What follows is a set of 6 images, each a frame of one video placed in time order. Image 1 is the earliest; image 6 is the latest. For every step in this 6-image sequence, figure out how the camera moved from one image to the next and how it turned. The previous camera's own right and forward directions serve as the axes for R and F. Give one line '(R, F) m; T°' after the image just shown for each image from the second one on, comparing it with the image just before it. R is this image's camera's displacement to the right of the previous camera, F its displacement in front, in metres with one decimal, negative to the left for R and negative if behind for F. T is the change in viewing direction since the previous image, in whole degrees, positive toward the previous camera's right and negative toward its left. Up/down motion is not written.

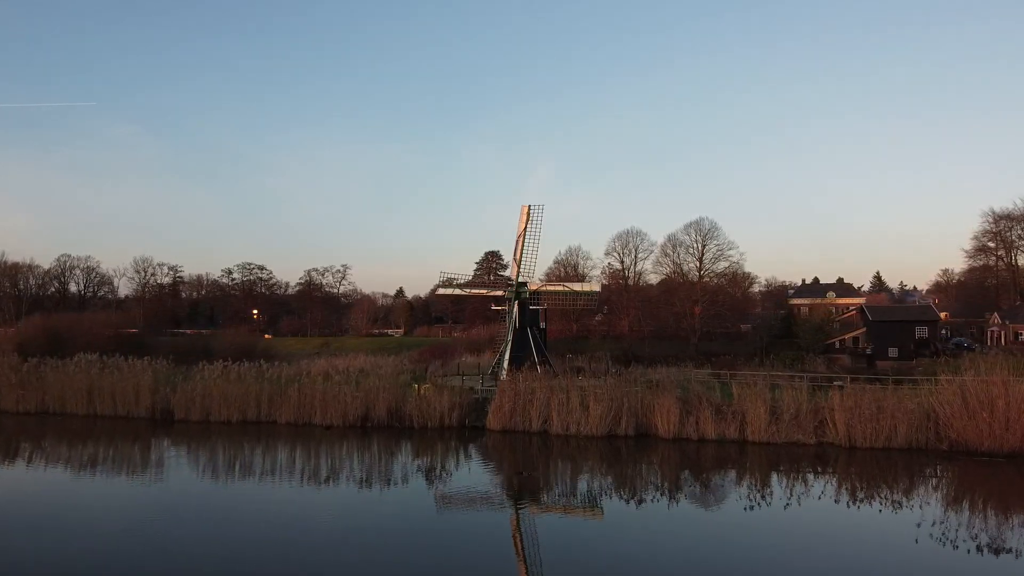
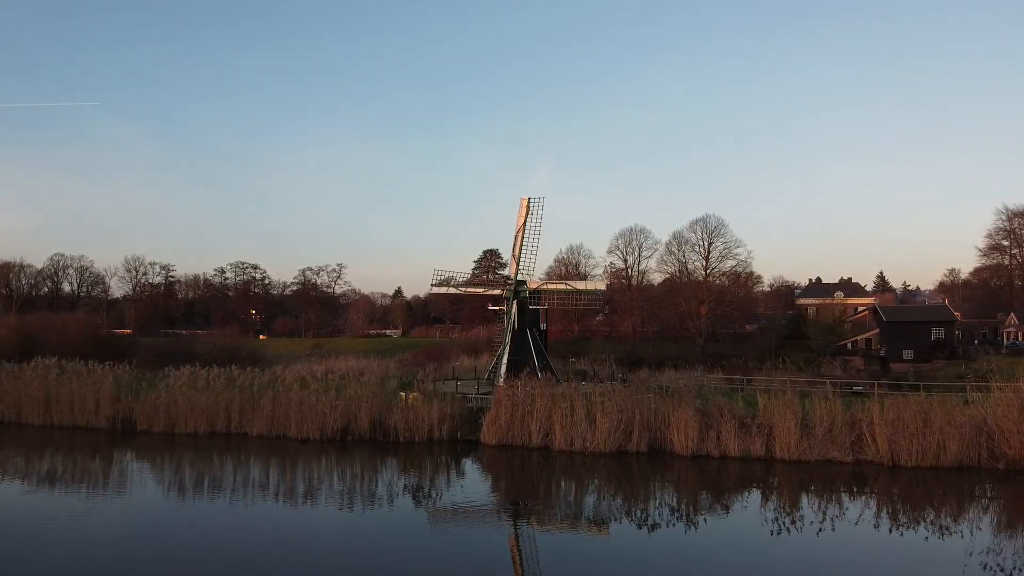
(+0.1, +1.8) m; 0°
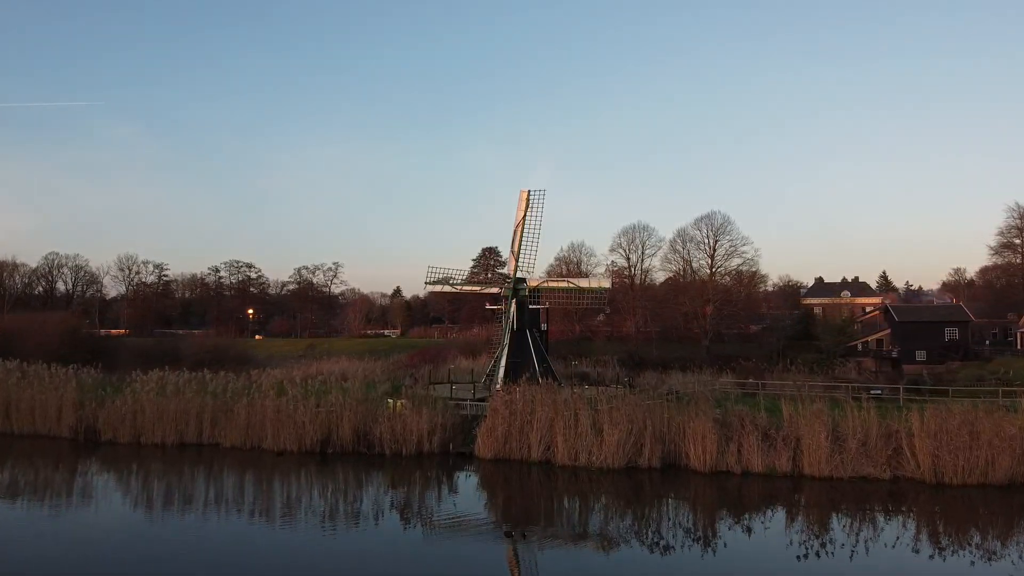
(+0.1, +1.4) m; 0°
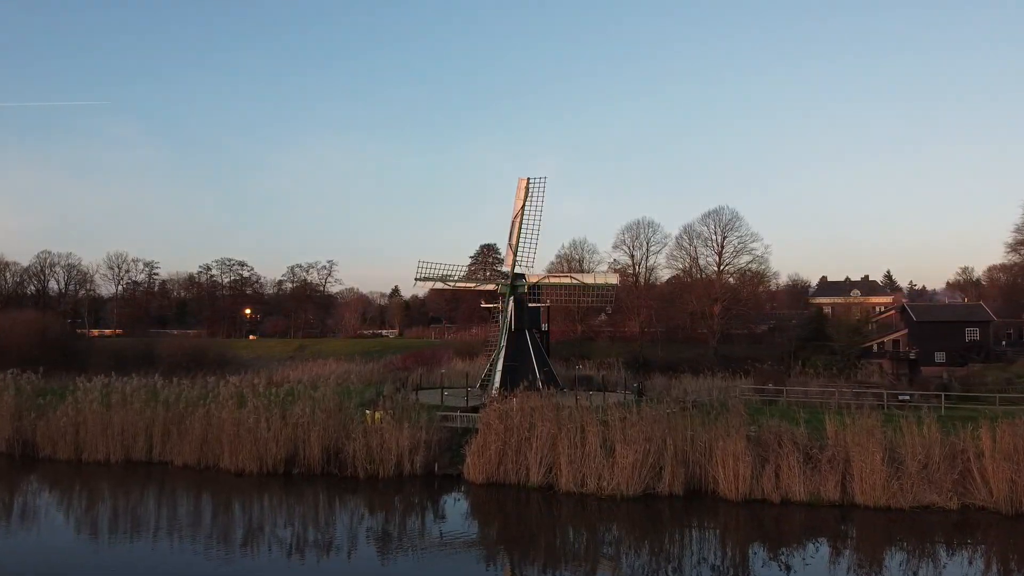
(+0.1, +2.0) m; 0°
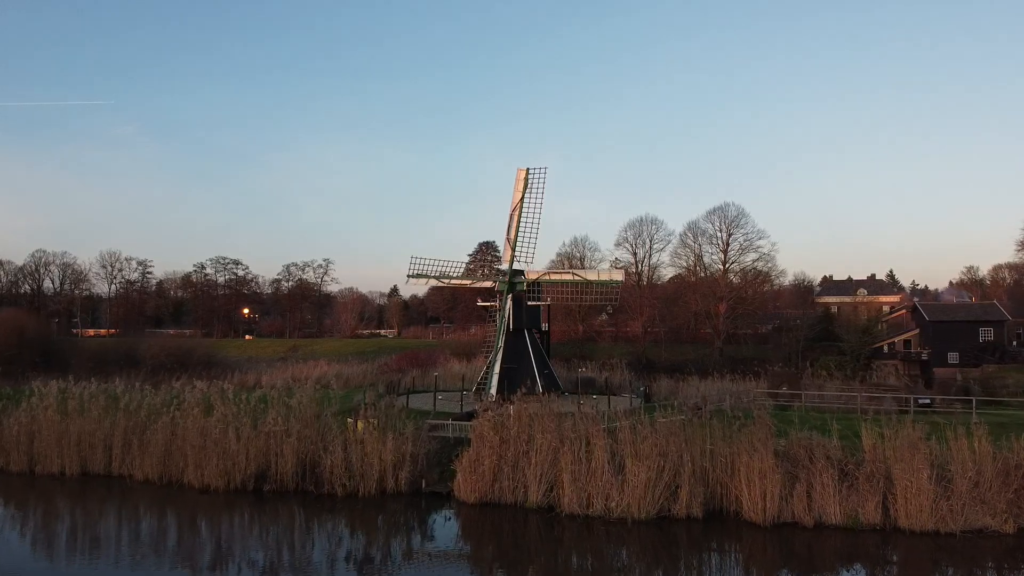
(+0.1, +1.3) m; 0°
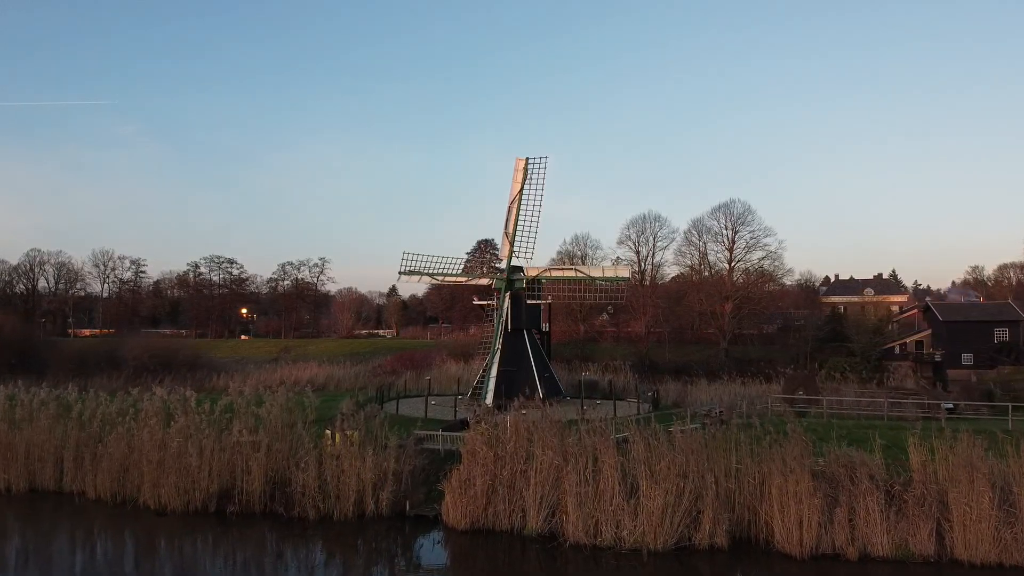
(+0.1, +1.3) m; 0°
